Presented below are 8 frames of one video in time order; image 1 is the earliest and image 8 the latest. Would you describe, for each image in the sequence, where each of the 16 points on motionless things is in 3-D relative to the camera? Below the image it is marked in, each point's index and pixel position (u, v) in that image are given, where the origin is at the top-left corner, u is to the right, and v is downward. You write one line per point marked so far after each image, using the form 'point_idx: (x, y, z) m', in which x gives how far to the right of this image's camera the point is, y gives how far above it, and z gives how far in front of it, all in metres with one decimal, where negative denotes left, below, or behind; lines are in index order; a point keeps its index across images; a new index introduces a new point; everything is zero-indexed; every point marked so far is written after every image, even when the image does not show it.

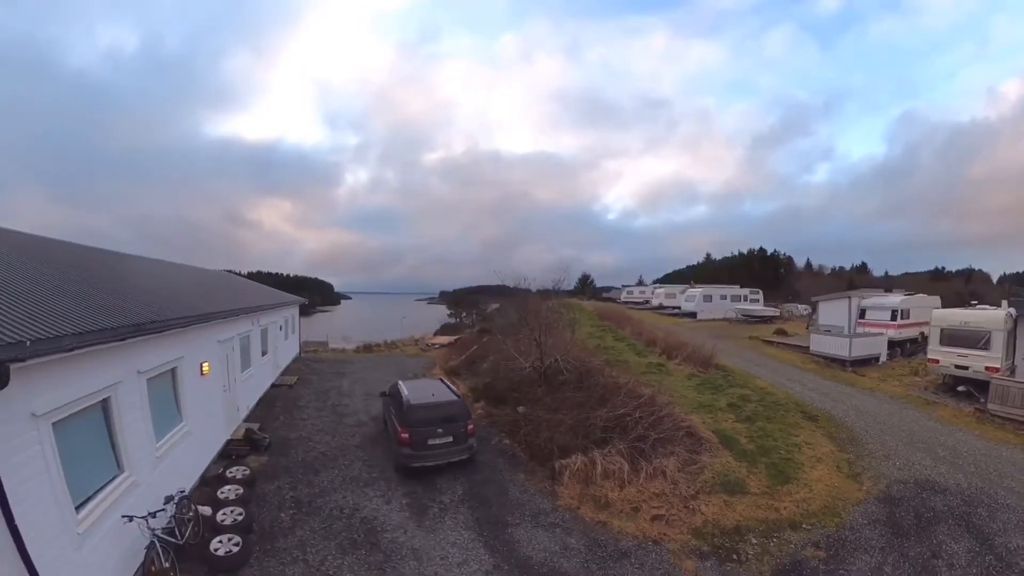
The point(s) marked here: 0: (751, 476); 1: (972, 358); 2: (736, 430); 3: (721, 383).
0: (+4.1, -3.2, +7.8) m
1: (+13.2, -2.0, +13.2) m
2: (+4.7, -3.0, +9.6) m
3: (+6.0, -2.7, +13.2) m
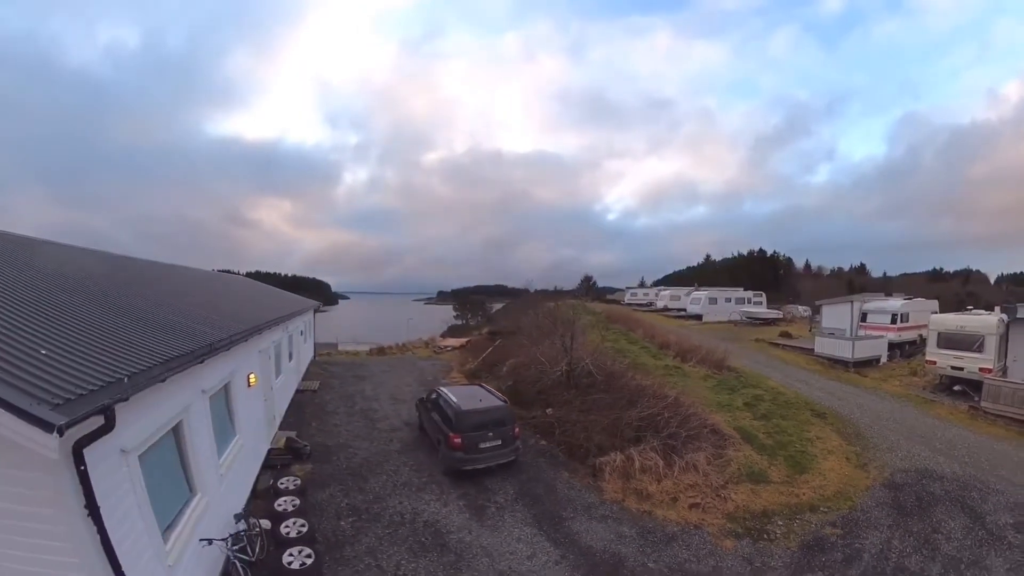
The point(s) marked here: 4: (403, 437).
0: (+5.0, -3.4, +8.8) m
1: (+14.1, -2.2, +14.2) m
2: (+5.6, -3.2, +10.6) m
3: (+6.9, -3.0, +14.2) m
4: (-2.9, -4.0, +12.3) m
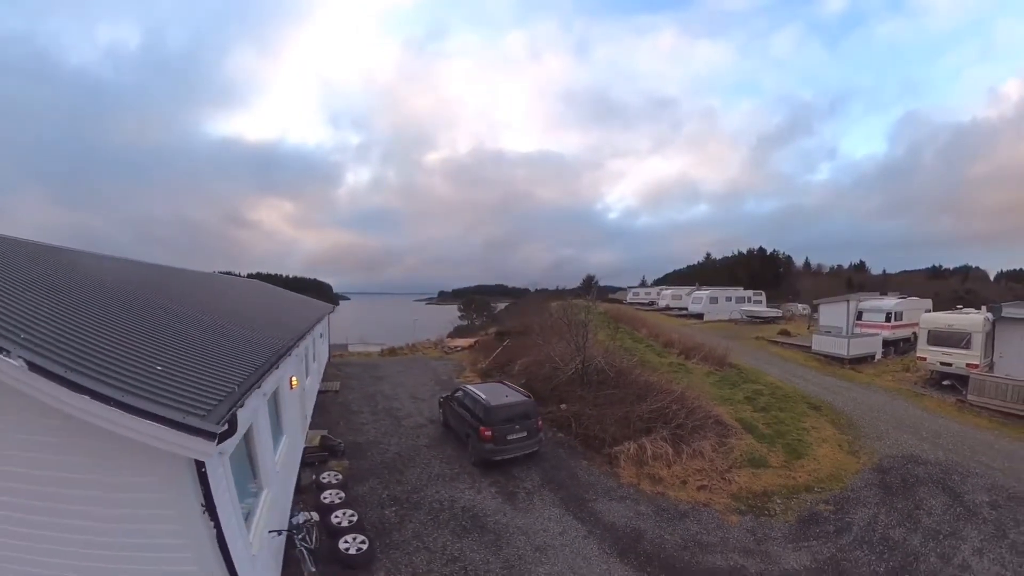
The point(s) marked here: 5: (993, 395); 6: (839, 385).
0: (+5.5, -3.5, +9.6) m
1: (+14.6, -2.2, +15.1) m
2: (+6.1, -3.3, +11.5) m
3: (+7.4, -3.0, +15.1) m
4: (-2.5, -4.1, +13.1) m
5: (+13.7, -3.0, +13.0) m
6: (+11.2, -3.3, +15.5) m
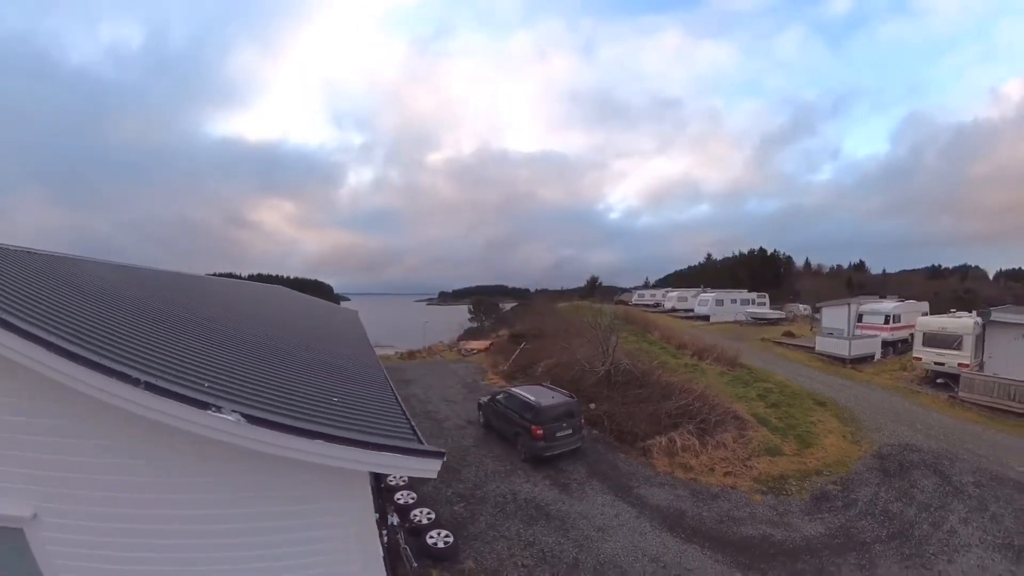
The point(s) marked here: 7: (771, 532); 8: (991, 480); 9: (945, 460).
0: (+6.5, -3.7, +11.0) m
1: (+15.7, -2.5, +16.4) m
2: (+7.2, -3.5, +12.9) m
3: (+8.5, -3.2, +16.4) m
4: (-1.4, -4.4, +14.5) m
5: (+14.8, -3.2, +14.4) m
6: (+12.2, -3.5, +16.9) m
7: (+4.4, -4.1, +7.7) m
8: (+9.8, -3.9, +9.4) m
9: (+9.6, -3.8, +10.1) m
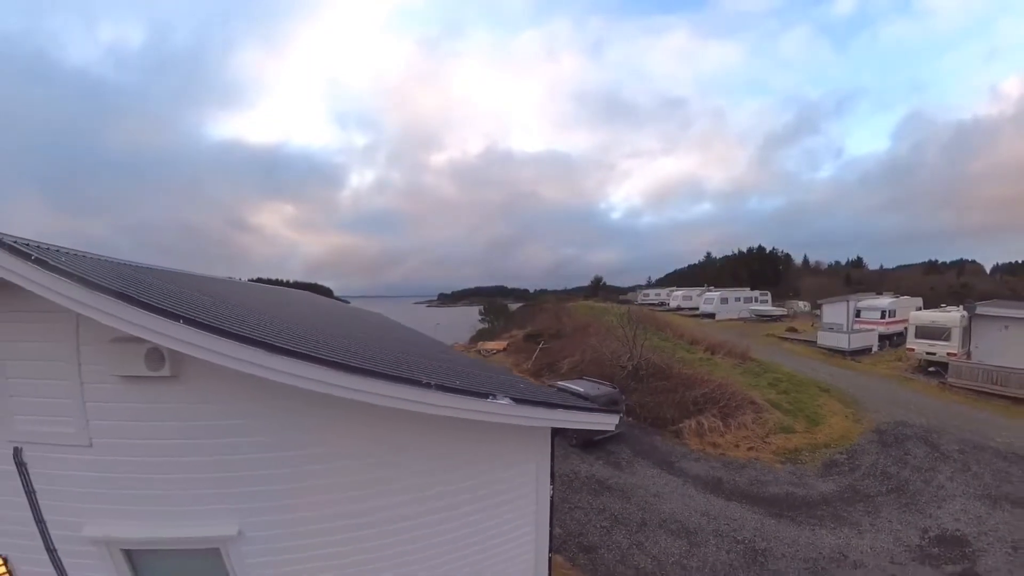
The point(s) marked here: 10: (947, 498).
0: (+7.9, -3.8, +12.7) m
1: (+17.0, -2.3, +18.2) m
2: (+8.5, -3.5, +14.6) m
3: (+9.8, -3.3, +18.2) m
4: (0.0, -4.6, +16.2) m
5: (+16.1, -3.1, +16.2) m
6: (+13.6, -3.5, +18.7) m
7: (+5.8, -4.2, +9.5) m
8: (+11.2, -3.9, +11.1) m
9: (+11.0, -3.8, +11.9) m
10: (+8.6, -4.1, +9.0) m
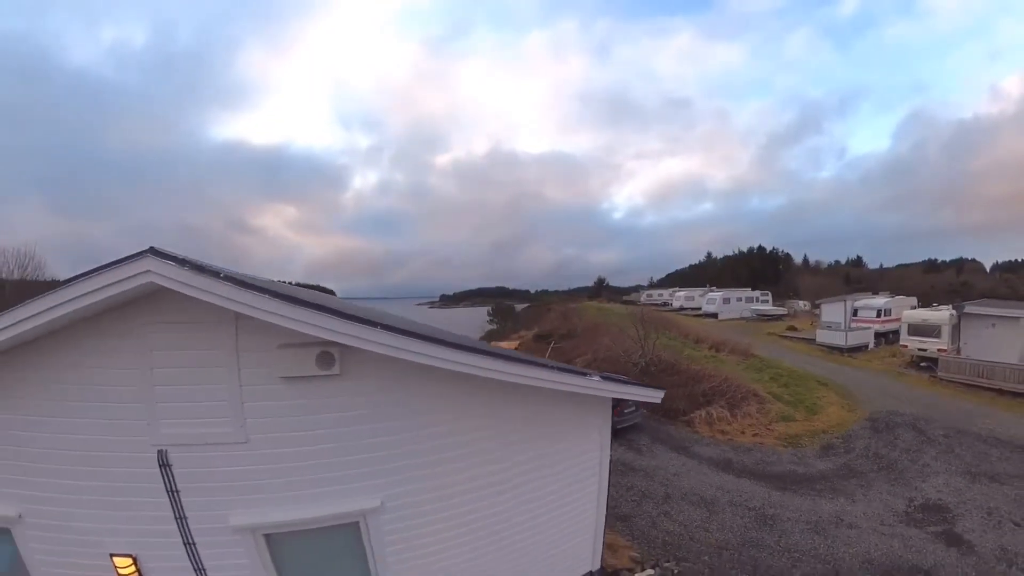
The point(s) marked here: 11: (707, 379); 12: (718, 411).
0: (+8.7, -3.8, +14.0) m
1: (+17.8, -2.4, +19.5) m
2: (+9.3, -3.6, +15.8) m
3: (+10.6, -3.3, +19.4) m
4: (+0.8, -4.7, +17.4) m
5: (+16.9, -3.2, +17.4) m
6: (+14.4, -3.5, +19.9) m
7: (+6.6, -4.2, +10.7) m
8: (+12.0, -3.9, +12.4) m
9: (+11.8, -3.8, +13.1) m
10: (+9.4, -4.2, +10.3) m
11: (+6.9, -3.2, +16.2) m
12: (+6.3, -3.7, +14.0) m
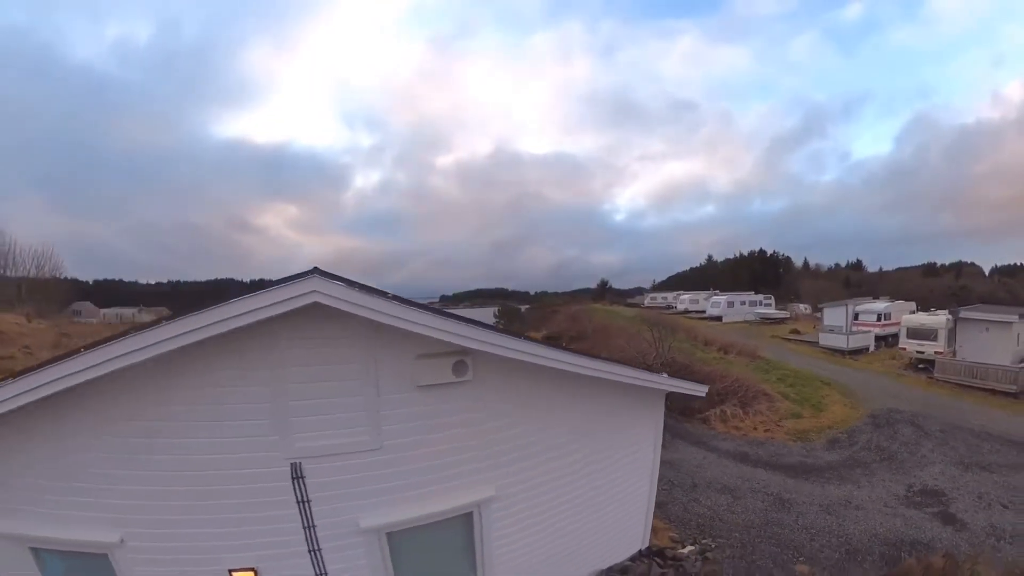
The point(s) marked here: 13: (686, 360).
0: (+9.6, -4.0, +15.1) m
1: (+18.7, -2.6, +20.6) m
2: (+10.2, -3.8, +17.0) m
3: (+11.5, -3.5, +20.5) m
4: (+1.7, -4.9, +18.5) m
5: (+17.9, -3.4, +18.6) m
6: (+15.3, -3.8, +21.1) m
7: (+7.6, -4.4, +11.8) m
8: (+12.9, -4.1, +13.5) m
9: (+12.7, -4.1, +14.3) m
10: (+10.3, -4.4, +11.4) m
11: (+7.9, -3.4, +17.3) m
12: (+7.3, -4.0, +15.1) m
13: (+7.6, -3.1, +20.1) m
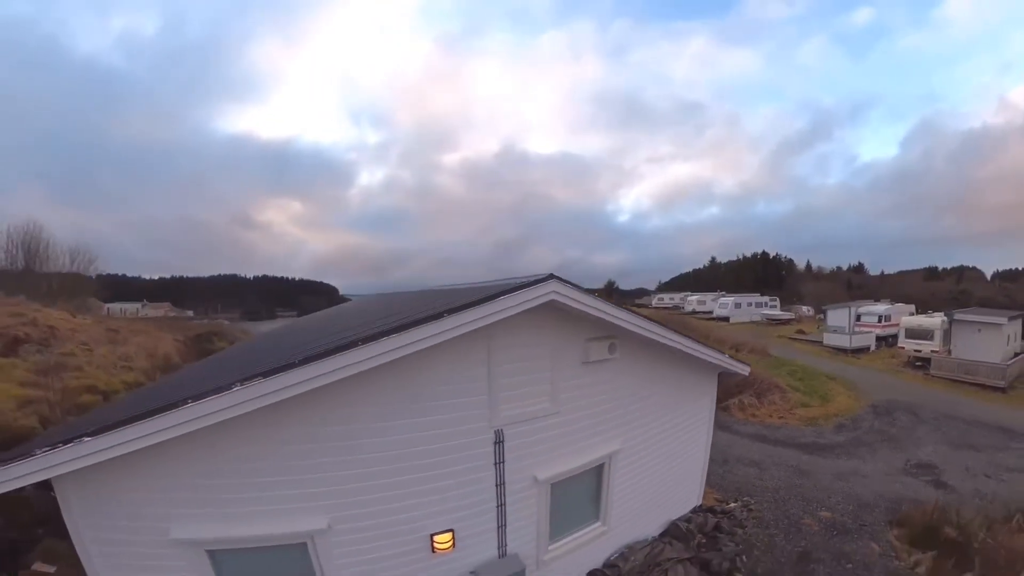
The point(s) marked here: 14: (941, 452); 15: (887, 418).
0: (+11.2, -4.2, +16.9) m
1: (+20.2, -2.8, +22.5) m
2: (+11.8, -3.9, +18.8) m
3: (+13.1, -3.7, +22.4) m
4: (+3.2, -4.9, +20.3) m
5: (+19.4, -3.6, +20.4) m
6: (+16.8, -4.0, +22.9) m
7: (+9.1, -4.6, +13.7) m
8: (+14.4, -4.3, +15.3) m
9: (+14.3, -4.2, +16.1) m
10: (+11.9, -4.5, +13.2) m
11: (+9.4, -3.6, +19.2) m
12: (+8.8, -4.1, +17.0) m
13: (+9.1, -3.2, +22.0) m
14: (+11.8, -4.6, +12.7) m
15: (+12.3, -4.4, +15.0) m
